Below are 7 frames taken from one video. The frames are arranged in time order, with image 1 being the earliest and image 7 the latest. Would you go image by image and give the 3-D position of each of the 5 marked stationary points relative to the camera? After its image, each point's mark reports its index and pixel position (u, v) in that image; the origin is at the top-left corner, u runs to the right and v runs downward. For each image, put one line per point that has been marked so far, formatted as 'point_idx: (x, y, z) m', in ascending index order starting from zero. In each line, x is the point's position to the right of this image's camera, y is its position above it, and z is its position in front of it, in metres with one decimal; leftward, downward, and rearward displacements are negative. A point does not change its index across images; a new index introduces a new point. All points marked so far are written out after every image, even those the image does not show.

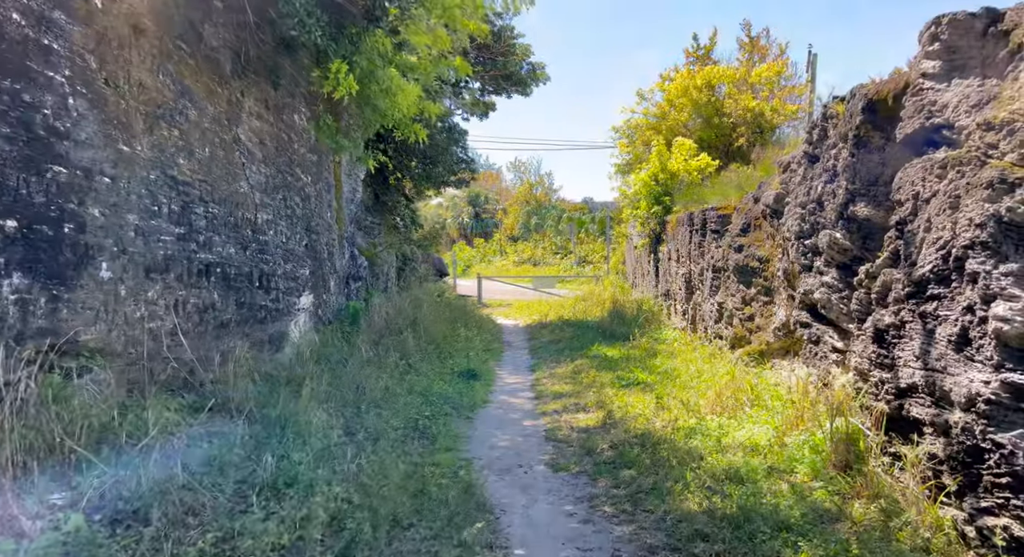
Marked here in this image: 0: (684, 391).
0: (+1.5, -1.0, +5.6) m
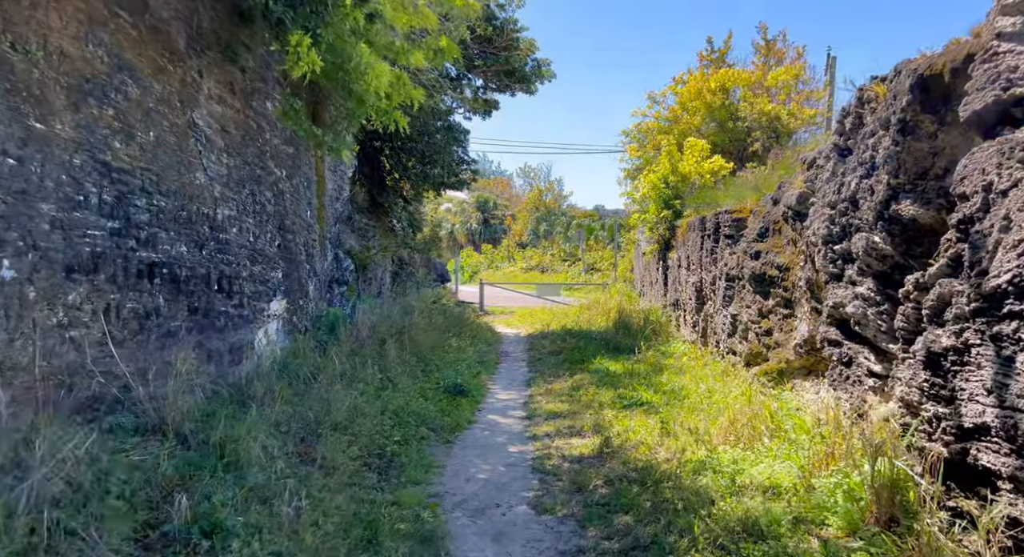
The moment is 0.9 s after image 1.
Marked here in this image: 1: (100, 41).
0: (+1.4, -1.1, +5.0) m
1: (-2.4, +1.4, +3.8) m
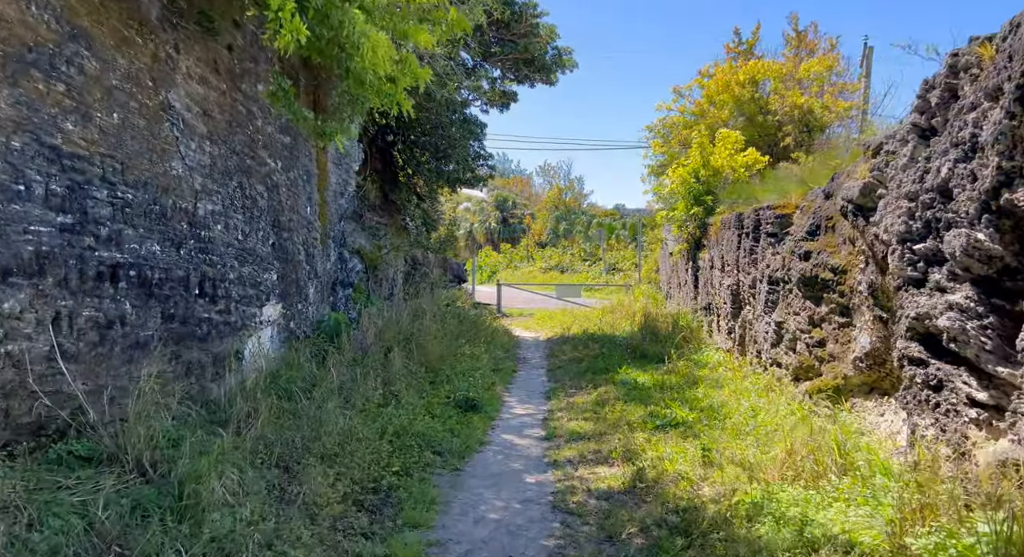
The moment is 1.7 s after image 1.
0: (+1.5, -1.1, +4.3) m
1: (-2.4, +1.4, +3.2) m
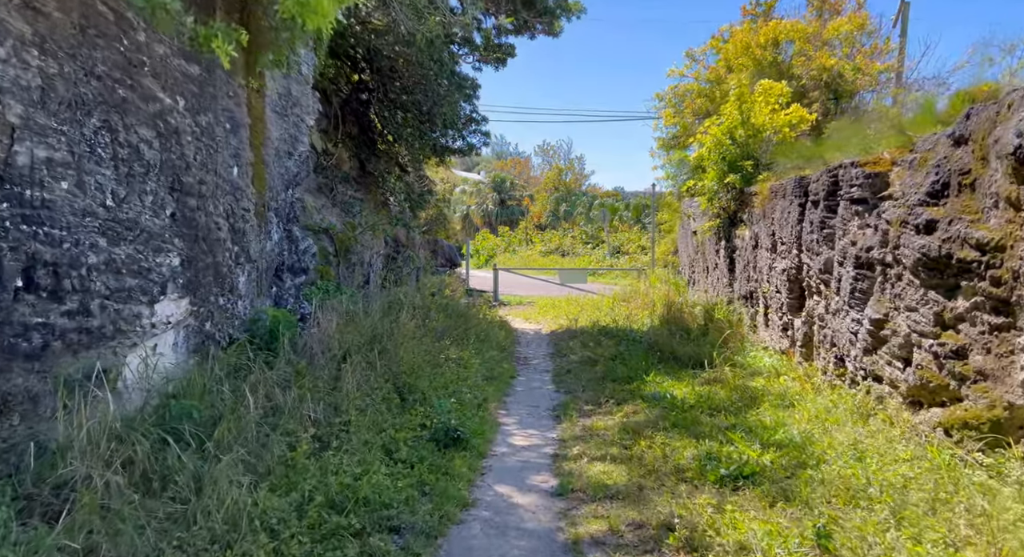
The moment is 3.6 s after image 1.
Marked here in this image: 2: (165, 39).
0: (+1.5, -1.0, +2.7) m
1: (-2.4, +1.4, +1.6) m
2: (-2.1, +1.5, +3.9) m
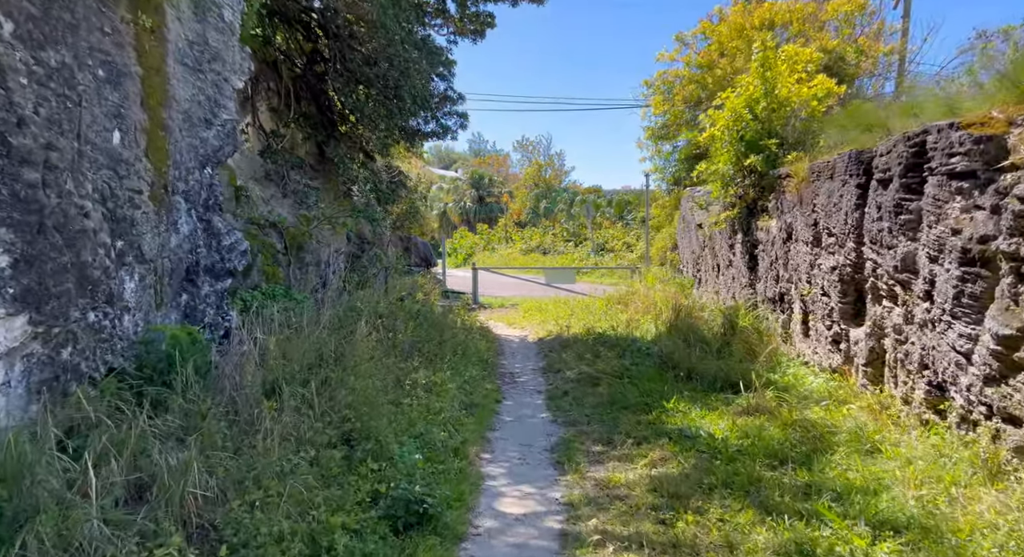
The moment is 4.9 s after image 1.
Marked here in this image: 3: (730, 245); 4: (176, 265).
0: (+1.5, -1.0, +1.5) m
1: (-2.3, +1.4, +0.2) m
2: (-2.2, +1.4, +2.5) m
3: (+2.6, +0.4, +7.7) m
4: (-2.1, +0.1, +4.1) m
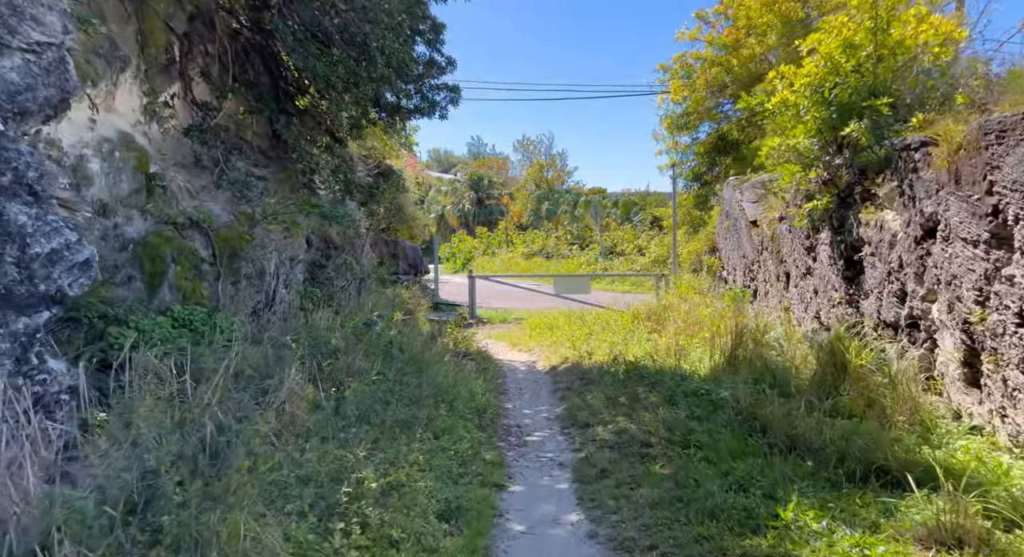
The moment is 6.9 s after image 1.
0: (+1.6, -1.1, -0.4) m
1: (-2.3, +1.3, -1.7) m
2: (-2.1, +1.3, +0.6) m
3: (+2.7, +0.3, +5.8) m
4: (-2.1, 0.0, +2.2) m
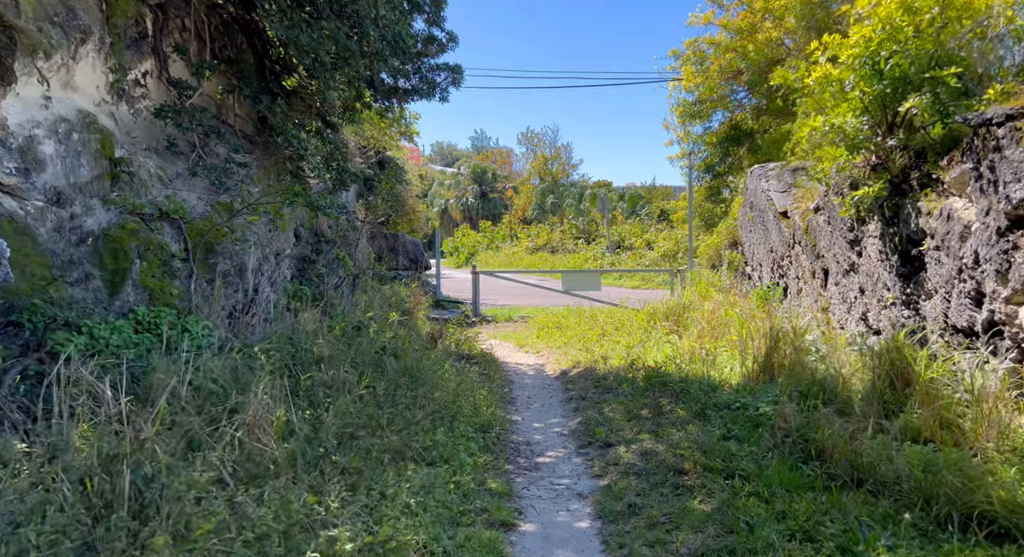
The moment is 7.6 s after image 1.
0: (+1.6, -1.2, -1.0) m
1: (-2.3, +1.2, -2.3) m
2: (-2.1, +1.3, 0.0) m
3: (+2.7, +0.3, +5.2) m
4: (-2.0, 0.0, +1.6) m
